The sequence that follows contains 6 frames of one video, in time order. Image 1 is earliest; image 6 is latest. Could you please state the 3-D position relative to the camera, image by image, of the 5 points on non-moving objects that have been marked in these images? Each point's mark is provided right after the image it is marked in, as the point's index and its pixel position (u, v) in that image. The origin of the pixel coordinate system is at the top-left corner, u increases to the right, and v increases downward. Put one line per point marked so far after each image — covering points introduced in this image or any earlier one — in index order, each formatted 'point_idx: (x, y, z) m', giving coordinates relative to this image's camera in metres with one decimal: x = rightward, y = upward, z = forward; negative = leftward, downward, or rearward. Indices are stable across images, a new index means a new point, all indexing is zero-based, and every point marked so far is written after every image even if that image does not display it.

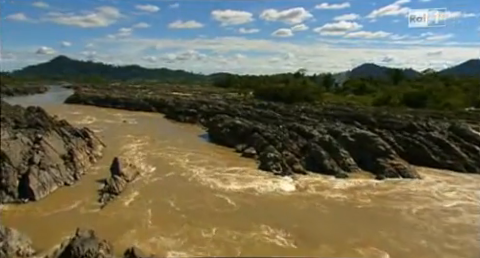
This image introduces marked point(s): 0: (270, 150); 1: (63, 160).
0: (+1.3, -0.9, +13.5) m
1: (-6.0, -1.1, +10.4) m
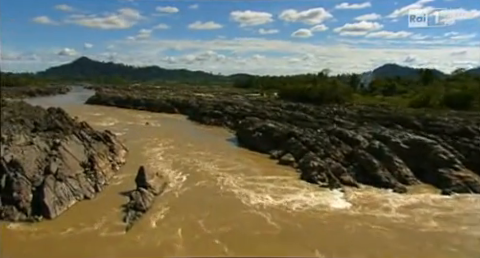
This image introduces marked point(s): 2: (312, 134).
0: (+2.8, -1.1, +11.9) m
1: (-4.7, -1.2, +9.2) m
2: (+3.3, -0.2, +14.1) m
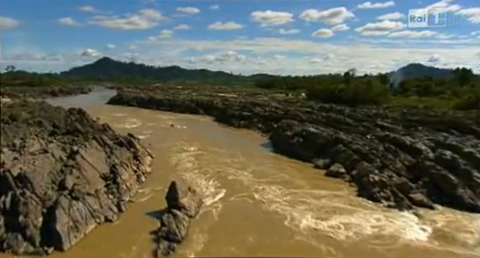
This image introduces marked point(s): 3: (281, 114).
0: (+4.2, -1.3, +10.1) m
1: (-3.5, -1.3, +7.8) m
2: (+4.8, -0.5, +12.2) m
3: (+2.6, +1.0, +19.6) m
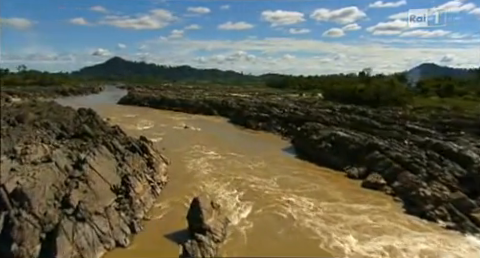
0: (+5.0, -1.5, +8.8) m
1: (-2.8, -1.5, +6.7) m
2: (+5.7, -0.6, +10.9) m
3: (+3.7, +0.8, +18.4) m
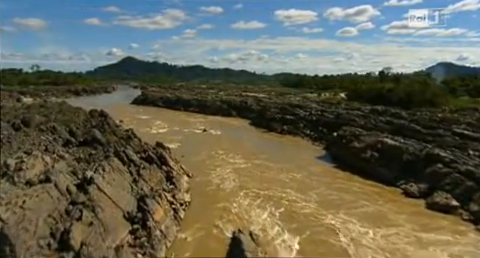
0: (+5.9, -1.7, +7.0) m
1: (-1.9, -1.7, +5.2) m
2: (+6.7, -0.9, +9.0) m
3: (+5.0, +0.6, +16.6) m
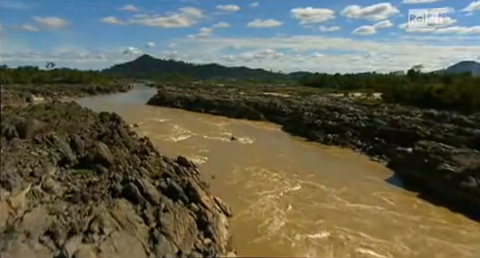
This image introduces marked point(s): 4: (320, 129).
0: (+7.0, -2.2, +4.0) m
1: (-0.8, -2.1, +2.6) m
2: (+7.9, -1.4, +6.0) m
3: (+6.6, +0.1, +13.6) m
4: (+3.9, 0.0, +15.1) m
